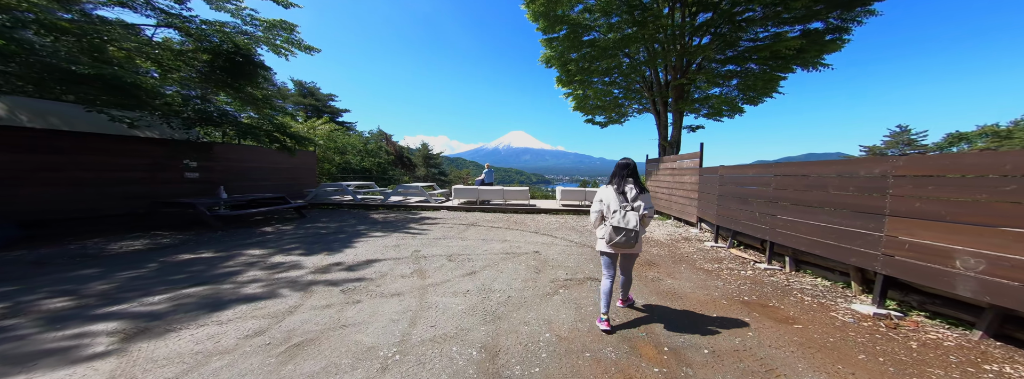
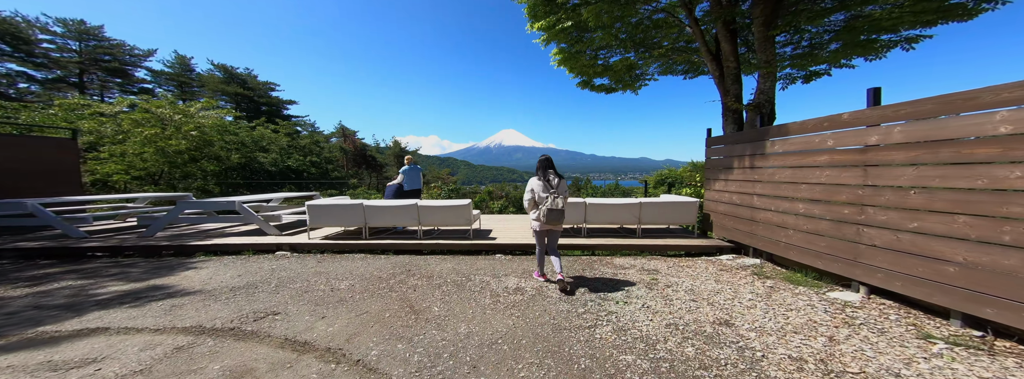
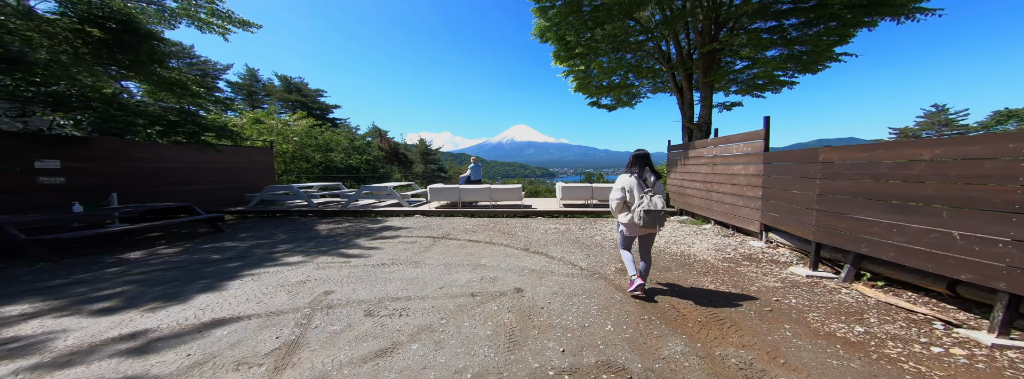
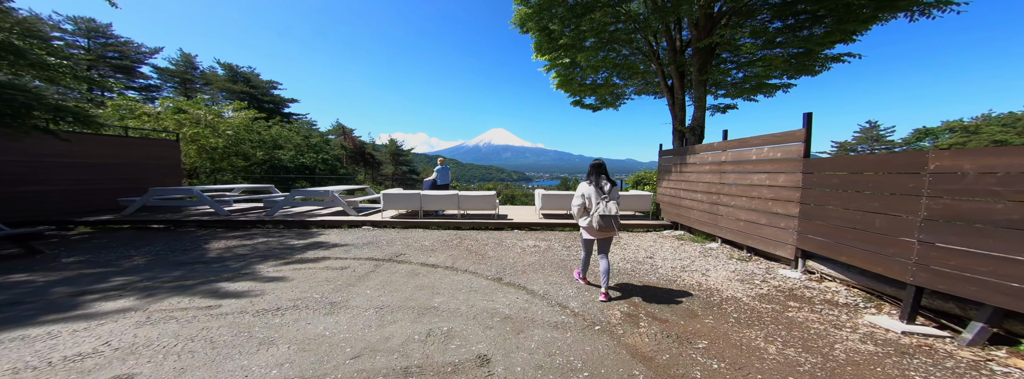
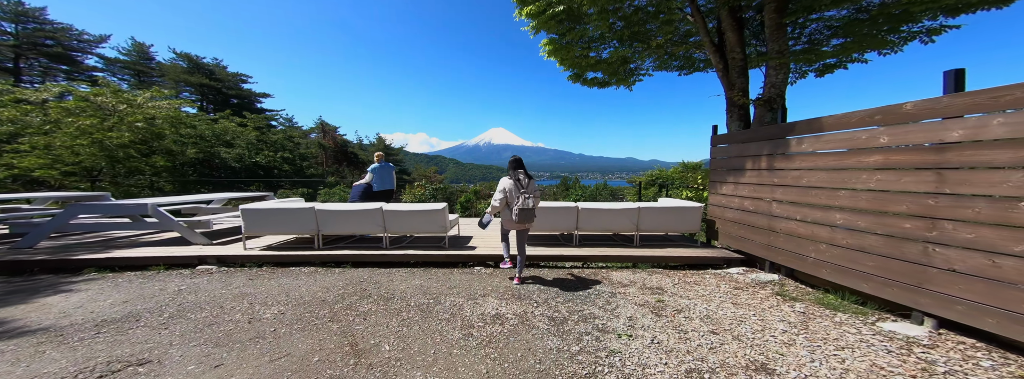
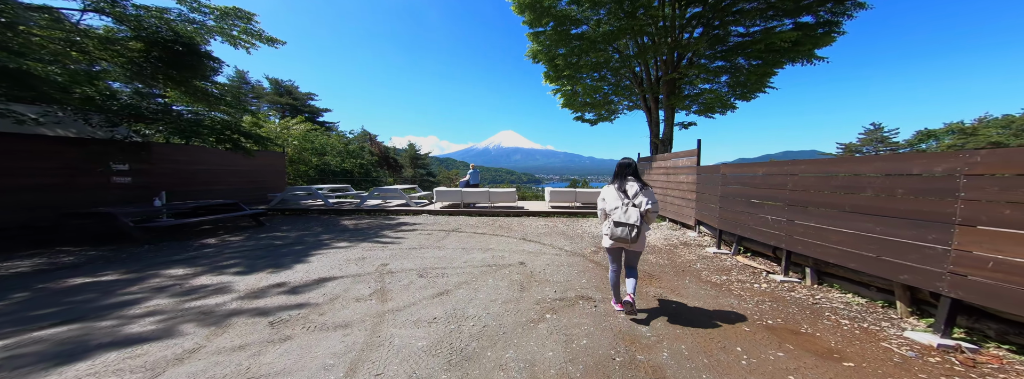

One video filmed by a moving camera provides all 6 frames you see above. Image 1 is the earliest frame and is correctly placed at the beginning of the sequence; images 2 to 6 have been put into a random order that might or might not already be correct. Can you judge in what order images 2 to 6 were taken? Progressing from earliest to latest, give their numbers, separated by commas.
6, 3, 4, 2, 5
